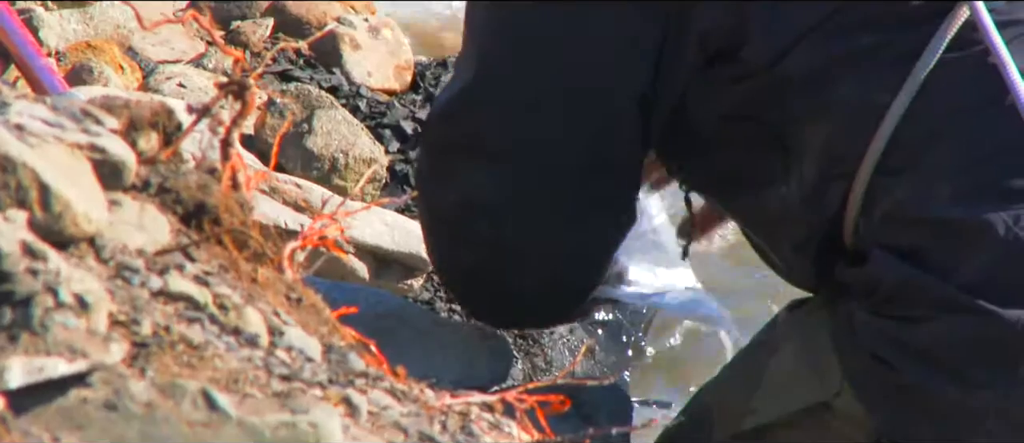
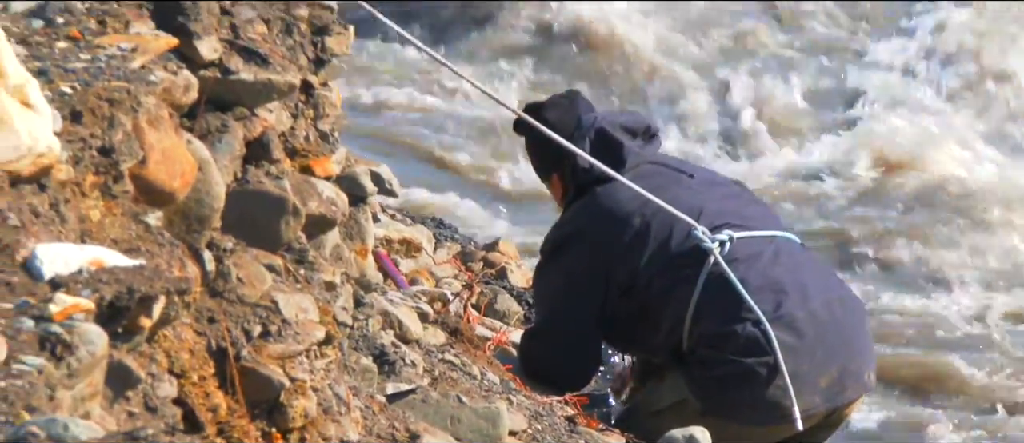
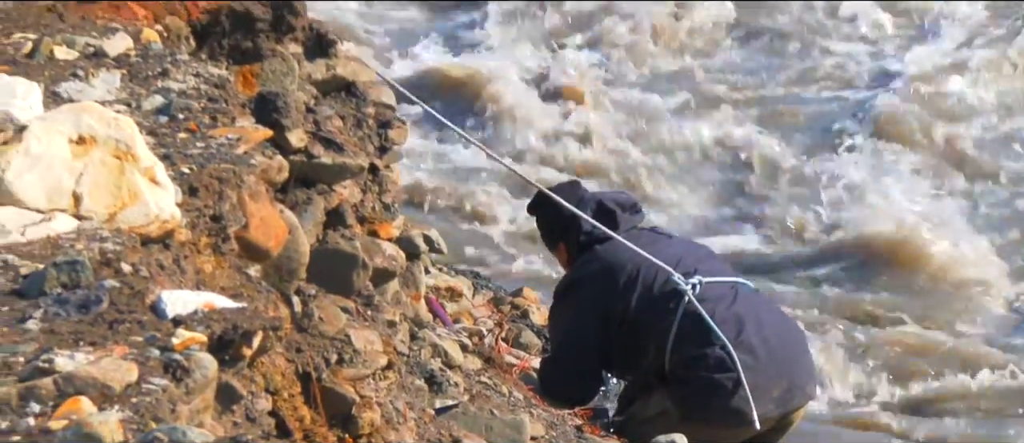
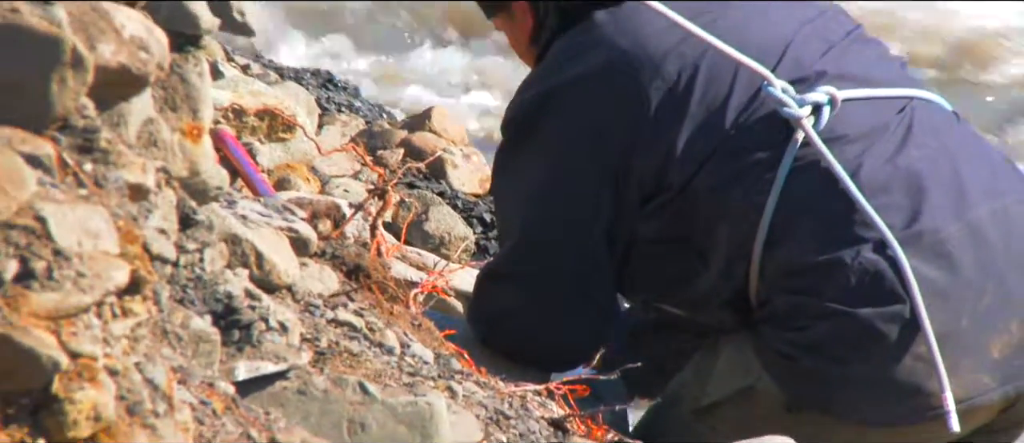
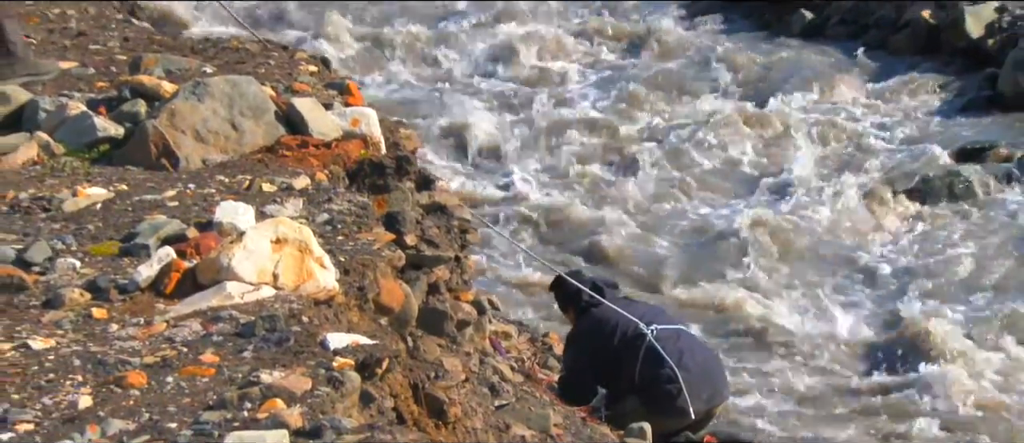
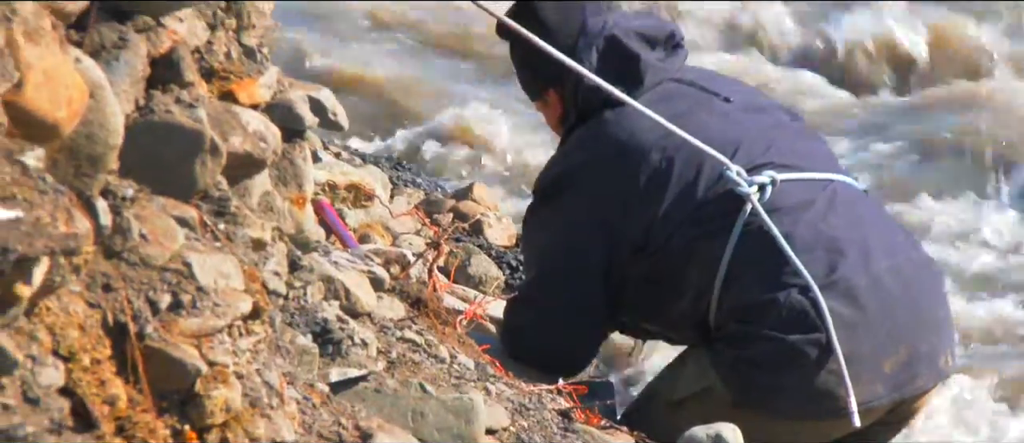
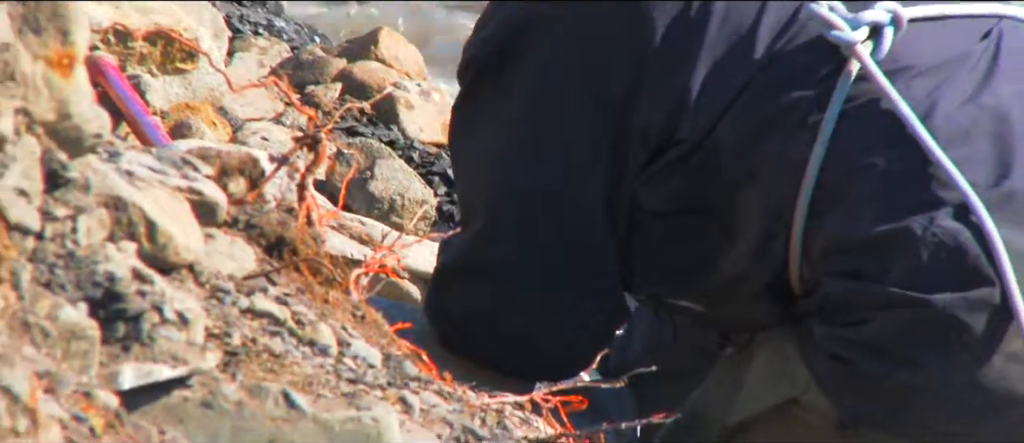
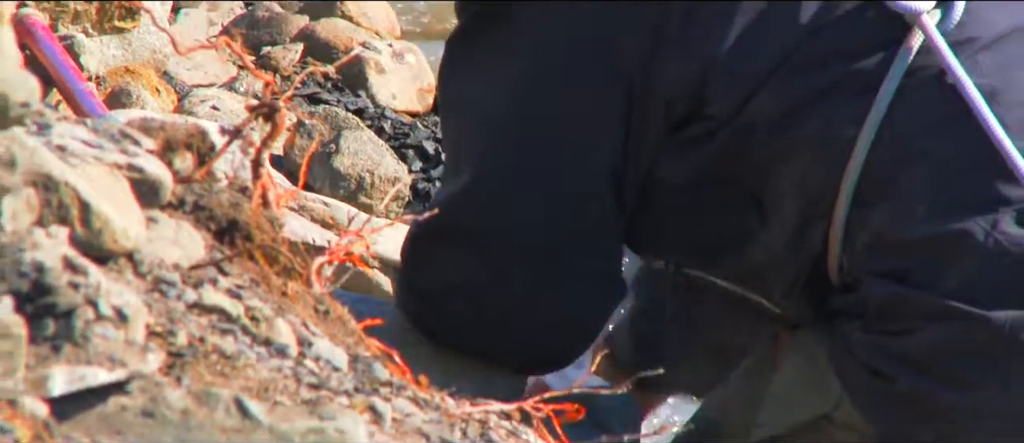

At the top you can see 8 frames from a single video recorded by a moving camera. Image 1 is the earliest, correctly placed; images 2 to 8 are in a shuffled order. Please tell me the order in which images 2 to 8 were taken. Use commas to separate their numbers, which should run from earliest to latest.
8, 7, 4, 6, 2, 3, 5
